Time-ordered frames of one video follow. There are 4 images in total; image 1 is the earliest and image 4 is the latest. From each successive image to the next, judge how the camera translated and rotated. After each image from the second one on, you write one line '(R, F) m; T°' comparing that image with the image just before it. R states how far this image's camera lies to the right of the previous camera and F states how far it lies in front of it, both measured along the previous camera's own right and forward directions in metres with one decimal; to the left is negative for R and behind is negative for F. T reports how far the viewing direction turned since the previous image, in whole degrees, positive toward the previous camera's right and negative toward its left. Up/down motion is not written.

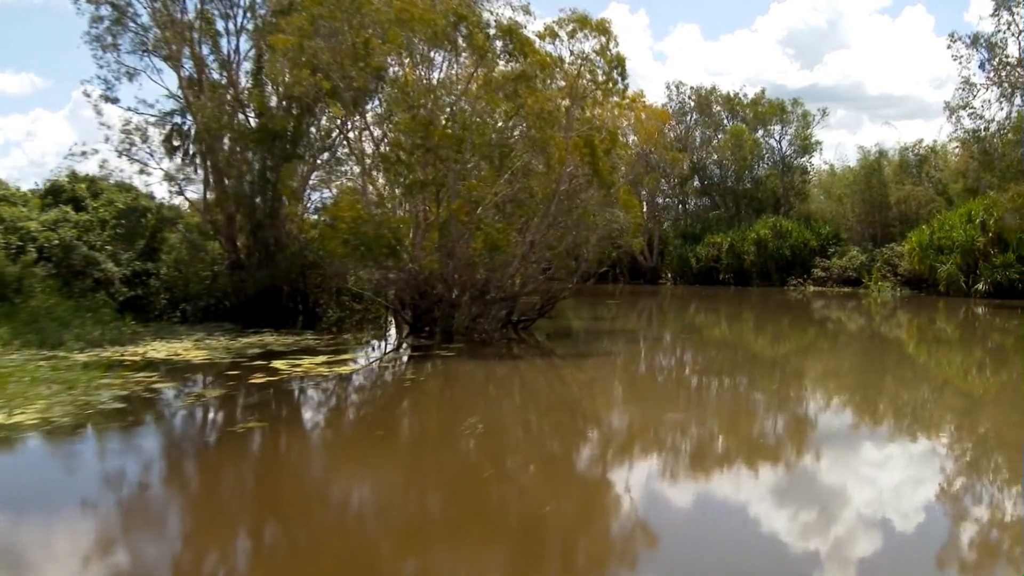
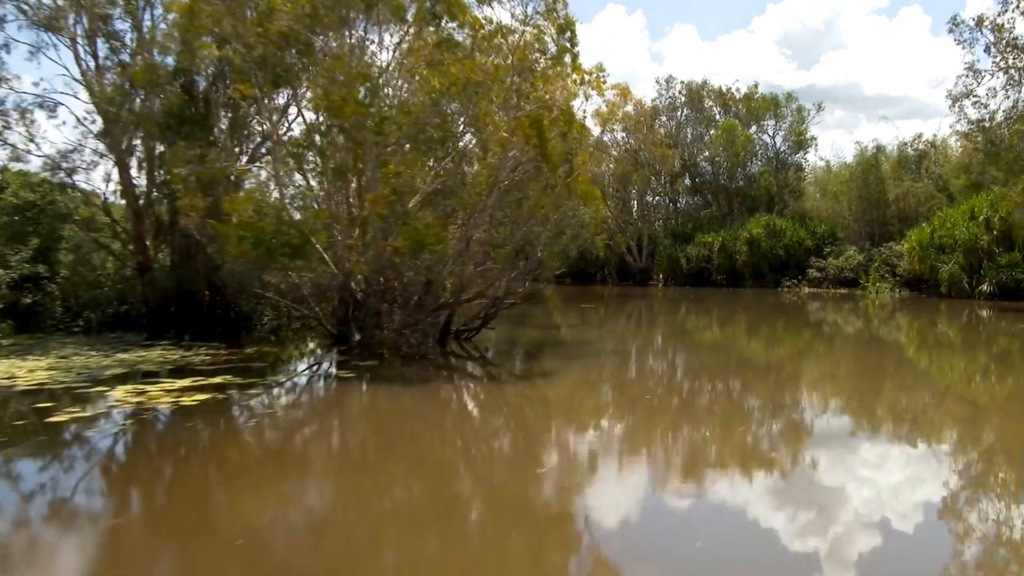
(+0.2, +0.6) m; 0°
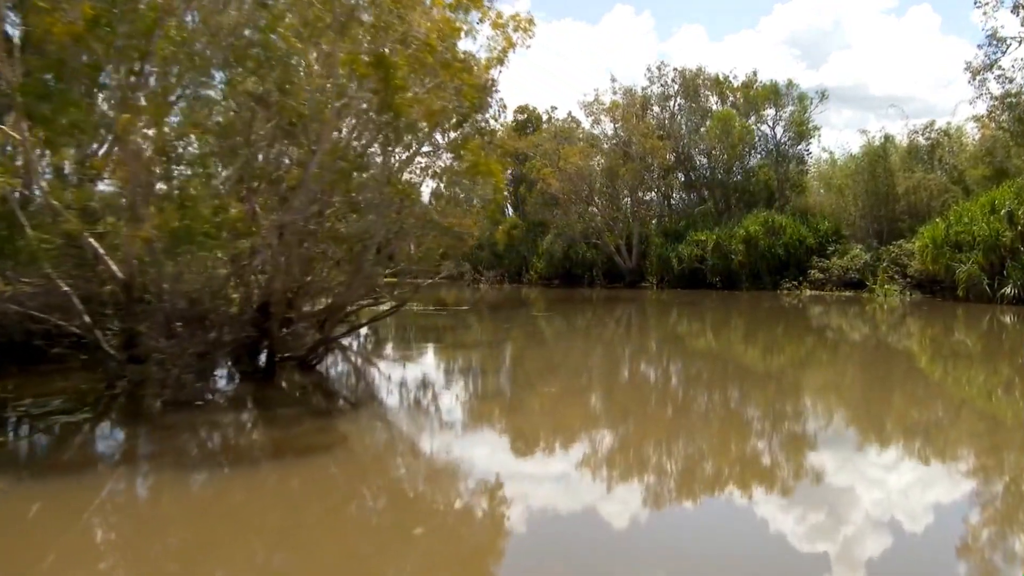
(+0.4, +1.1) m; 0°
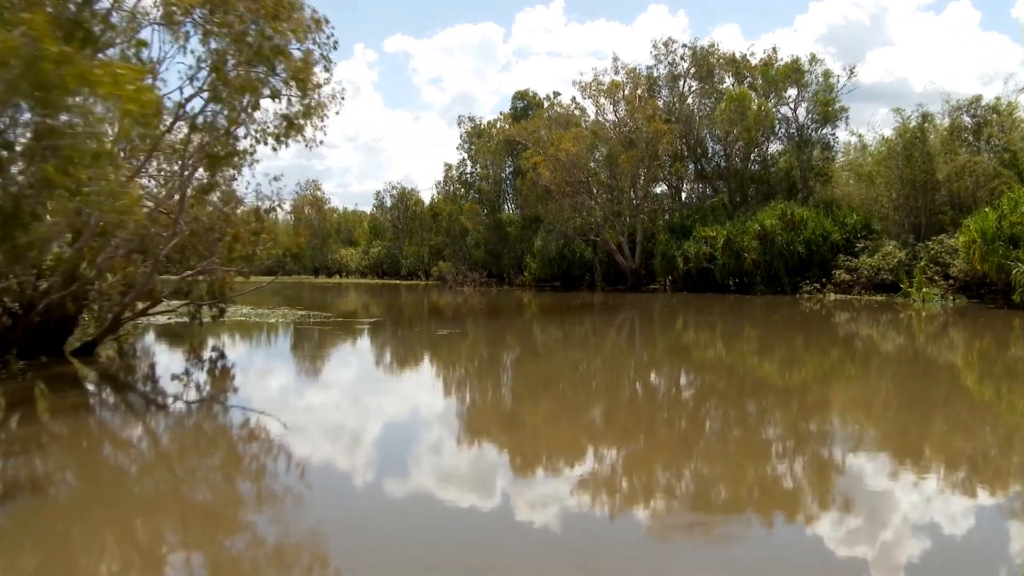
(+0.5, +1.6) m; -2°
